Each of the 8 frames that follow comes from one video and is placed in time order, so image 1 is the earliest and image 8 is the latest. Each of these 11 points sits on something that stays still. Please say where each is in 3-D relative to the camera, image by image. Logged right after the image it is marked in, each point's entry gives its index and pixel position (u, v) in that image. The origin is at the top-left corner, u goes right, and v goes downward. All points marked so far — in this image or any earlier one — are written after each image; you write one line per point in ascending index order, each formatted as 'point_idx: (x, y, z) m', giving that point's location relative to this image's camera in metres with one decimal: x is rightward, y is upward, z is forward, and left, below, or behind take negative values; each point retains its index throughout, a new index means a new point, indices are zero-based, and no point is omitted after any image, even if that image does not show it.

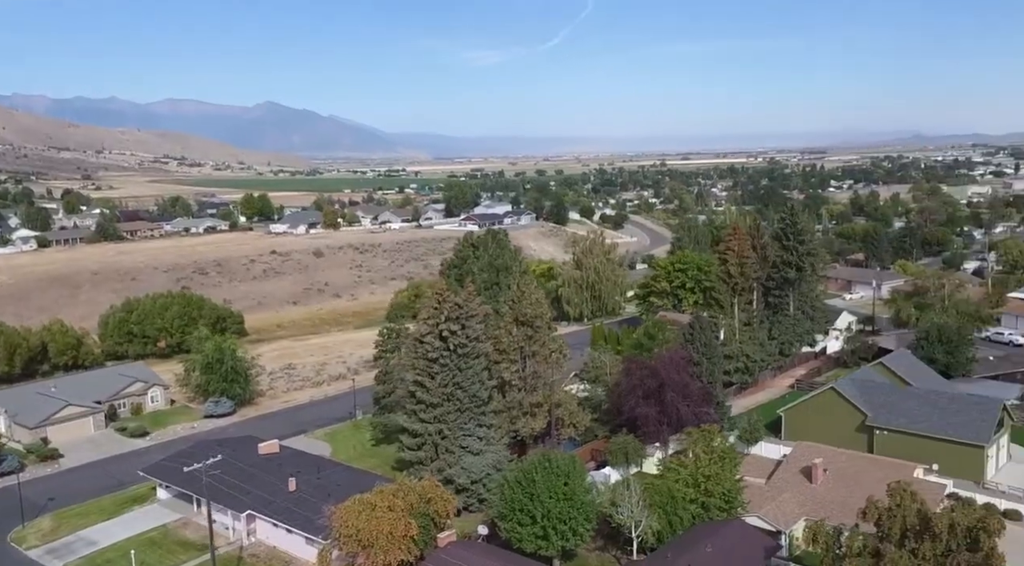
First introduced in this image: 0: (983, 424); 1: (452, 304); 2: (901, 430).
0: (+10.8, -3.2, +17.9) m
1: (-1.1, -0.4, +14.2) m
2: (+9.2, -3.5, +18.4) m
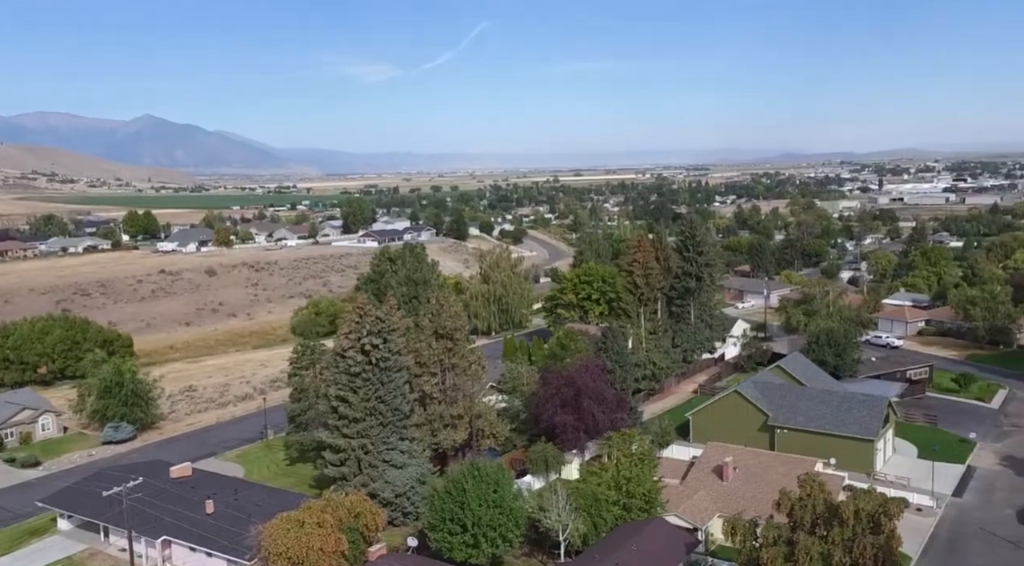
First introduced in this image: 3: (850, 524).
0: (+8.9, -3.4, +19.2) m
1: (-2.5, -0.6, +14.1) m
2: (+7.2, -3.7, +19.5) m
3: (+4.4, -3.2, +10.2) m
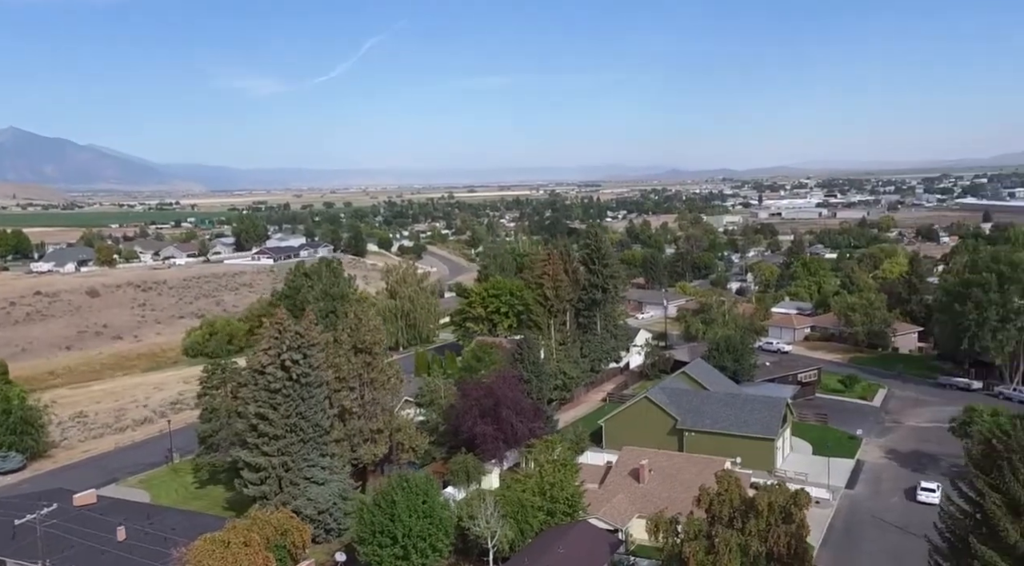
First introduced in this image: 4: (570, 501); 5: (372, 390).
0: (+6.8, -3.6, +20.3) m
1: (-3.9, -0.9, +13.8) m
2: (+5.1, -3.9, +20.4) m
3: (+3.5, -3.3, +10.8) m
4: (+1.0, -3.8, +13.4) m
5: (-2.9, -2.2, +16.1) m
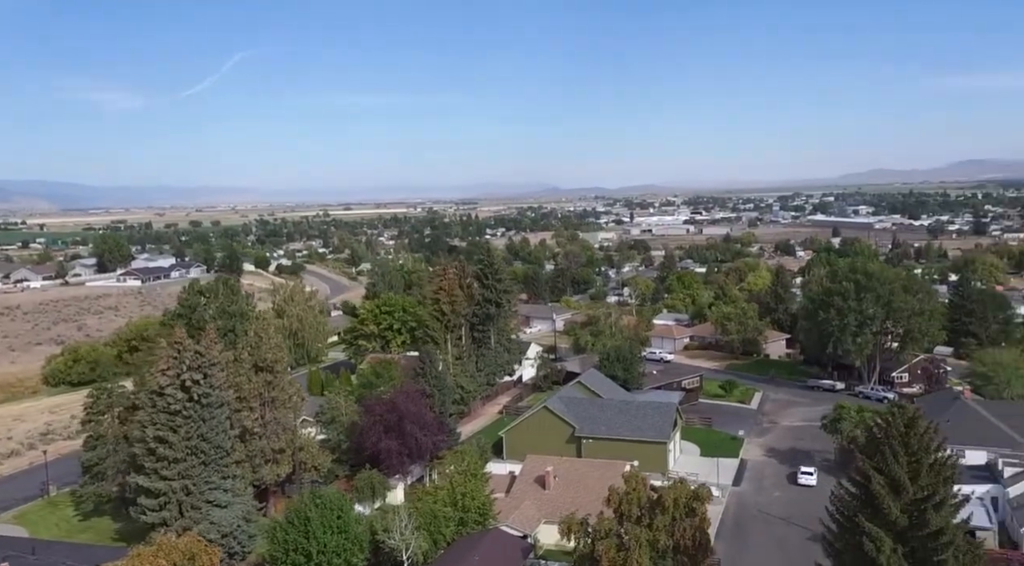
0: (+4.1, -3.9, +21.3) m
1: (-5.5, -1.2, +13.4) m
2: (+2.5, -4.2, +21.1) m
3: (+2.3, -3.4, +11.4) m
4: (-0.5, -4.0, +13.5) m
5: (-4.8, -2.6, +15.7) m
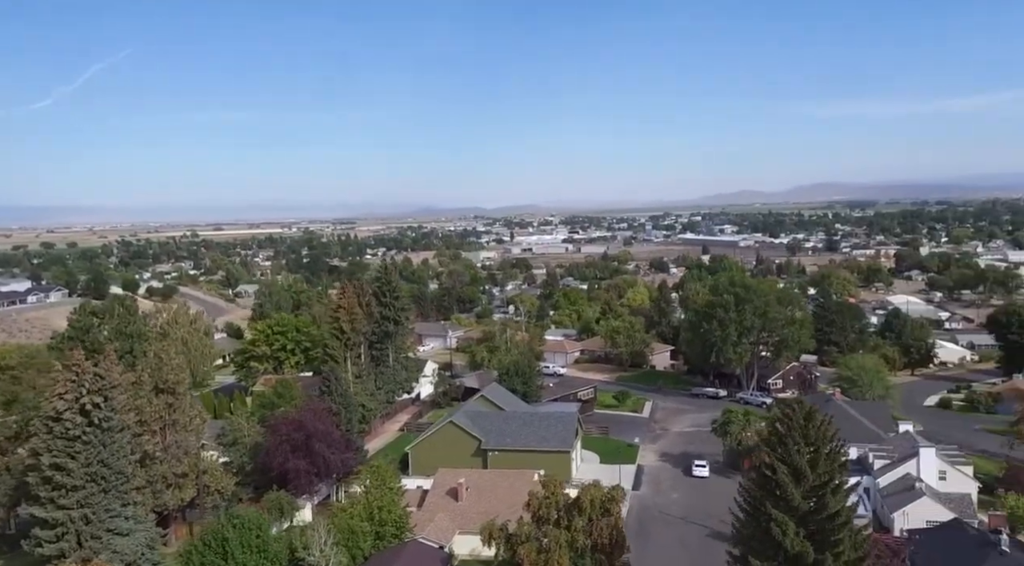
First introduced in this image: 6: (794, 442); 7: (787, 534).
0: (+1.5, -4.2, +21.9) m
1: (-6.9, -1.5, +12.7) m
2: (-0.1, -4.6, +21.5) m
3: (+1.1, -3.5, +11.8) m
4: (-2.0, -4.2, +13.6) m
5: (-6.6, -2.9, +15.1) m
6: (+3.6, -2.0, +9.8) m
7: (+3.3, -3.0, +9.3) m
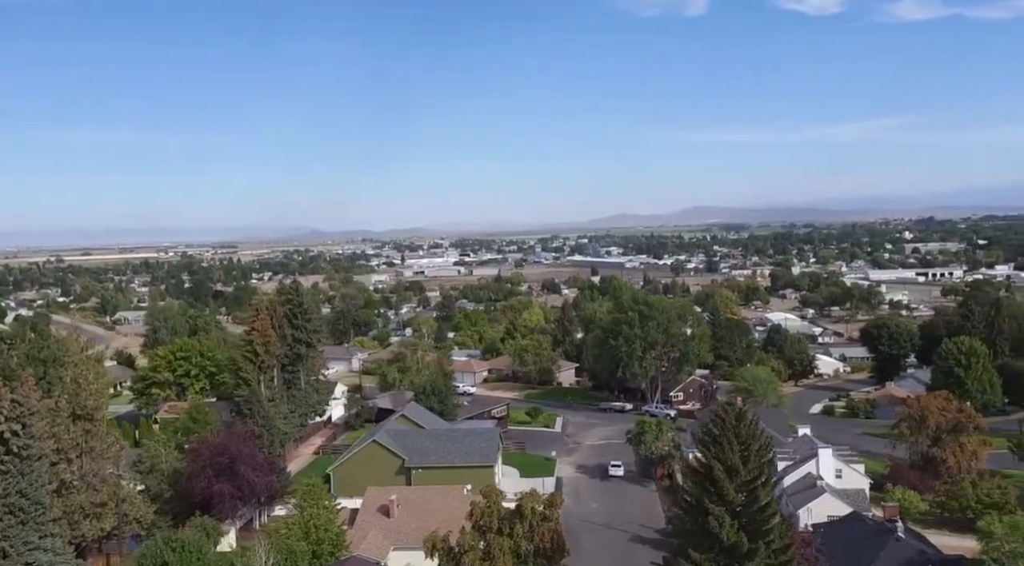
0: (-0.7, -4.7, +22.2) m
1: (-7.9, -1.8, +12.1) m
2: (-2.2, -5.1, +21.6) m
3: (+0.2, -3.7, +12.2) m
4: (-3.1, -4.5, +13.5) m
5: (-7.8, -3.3, +14.5) m
6: (+2.9, -2.1, +10.6) m
7: (+2.7, -3.2, +10.0) m
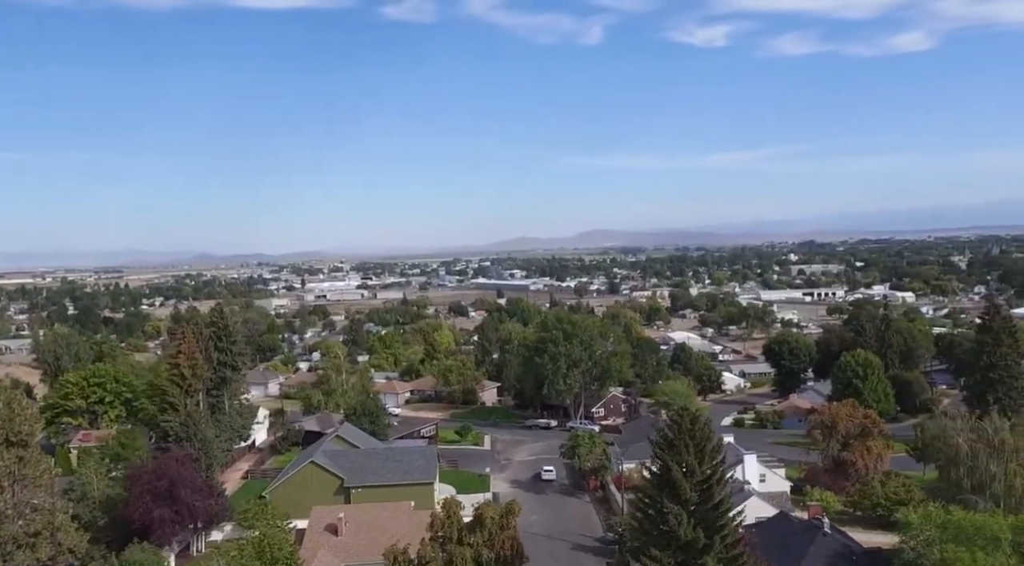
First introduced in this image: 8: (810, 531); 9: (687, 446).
0: (-2.4, -5.2, +22.4) m
1: (-8.5, -2.1, +11.6) m
2: (-3.9, -5.6, +21.6) m
3: (-0.4, -4.0, +12.5) m
4: (-3.8, -4.8, +13.4) m
5: (-8.7, -3.6, +13.9) m
6: (+2.4, -2.3, +11.2) m
7: (+2.3, -3.3, +10.7) m
8: (+6.3, -5.2, +16.3) m
9: (+2.5, -2.4, +11.2) m
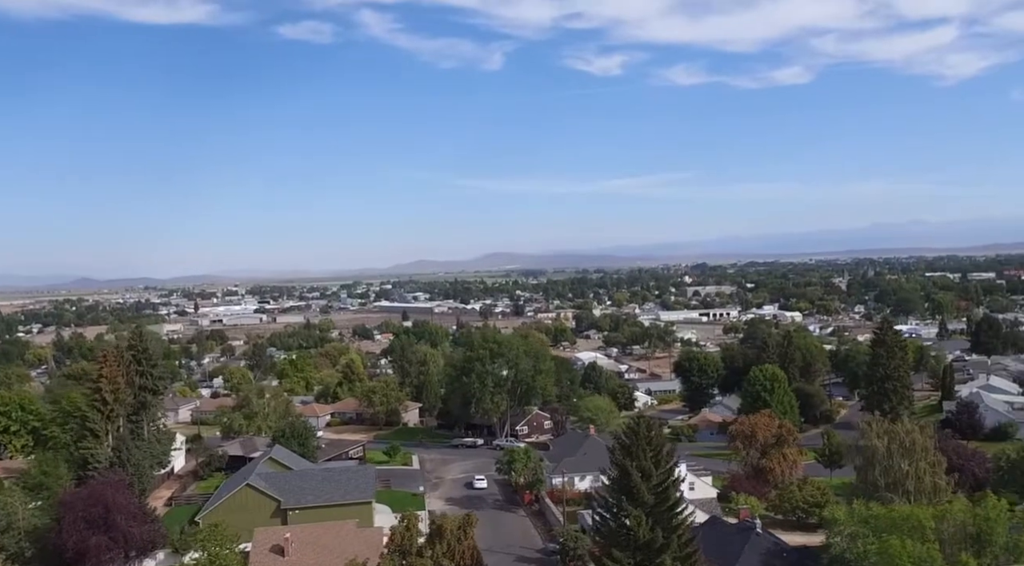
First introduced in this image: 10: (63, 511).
0: (-4.1, -5.8, +22.2) m
1: (-9.0, -2.4, +10.9) m
2: (-5.5, -6.1, +21.3) m
3: (-1.1, -4.2, +12.7) m
4: (-4.6, -5.1, +13.2) m
5: (-9.5, -4.0, +13.2) m
6: (+1.8, -2.5, +11.8) m
7: (+1.8, -3.5, +11.2) m
8: (+5.1, -5.5, +17.2) m
9: (+1.9, -2.6, +11.8) m
10: (-9.3, -4.7, +15.8) m
